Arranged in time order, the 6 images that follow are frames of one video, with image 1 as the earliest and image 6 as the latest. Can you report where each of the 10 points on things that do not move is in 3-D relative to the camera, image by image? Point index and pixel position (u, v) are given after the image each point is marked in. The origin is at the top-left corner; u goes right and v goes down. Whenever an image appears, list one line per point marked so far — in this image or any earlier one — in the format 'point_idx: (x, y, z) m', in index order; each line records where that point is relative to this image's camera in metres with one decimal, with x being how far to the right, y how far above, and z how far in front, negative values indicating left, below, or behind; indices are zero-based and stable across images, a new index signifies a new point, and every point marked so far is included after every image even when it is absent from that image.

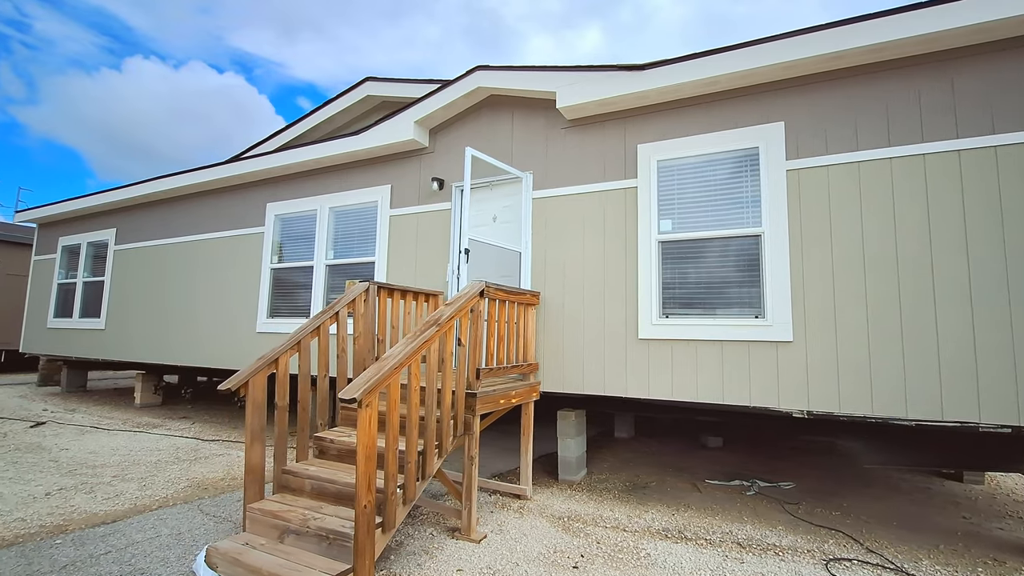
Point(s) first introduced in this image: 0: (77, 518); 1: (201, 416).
0: (-3.0, -1.6, +3.4) m
1: (-4.2, -1.7, +6.8) m
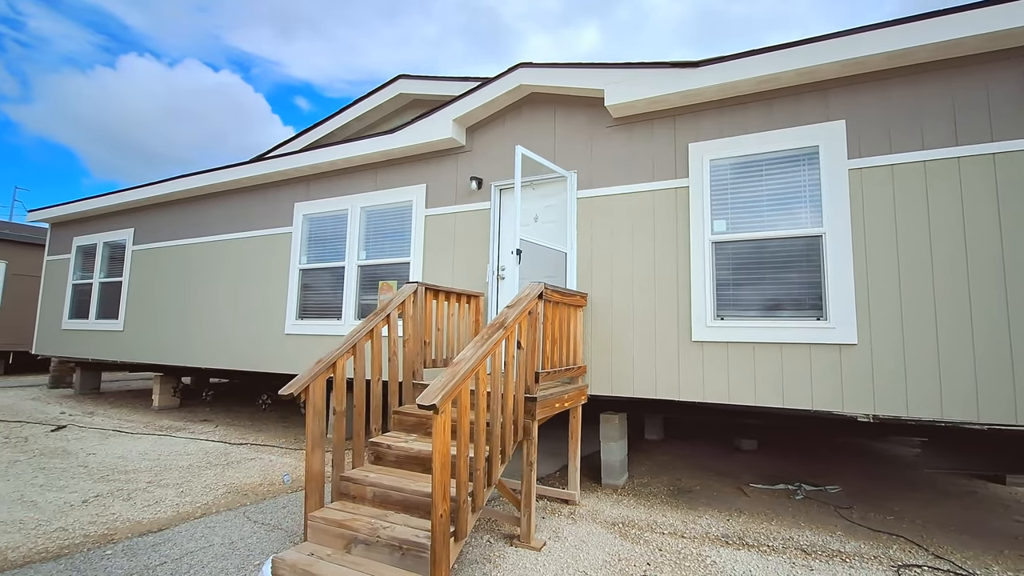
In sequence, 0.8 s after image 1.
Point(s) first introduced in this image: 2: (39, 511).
0: (-2.6, -1.6, +3.3) m
1: (-3.8, -1.7, +6.7) m
2: (-3.4, -1.6, +3.6) m
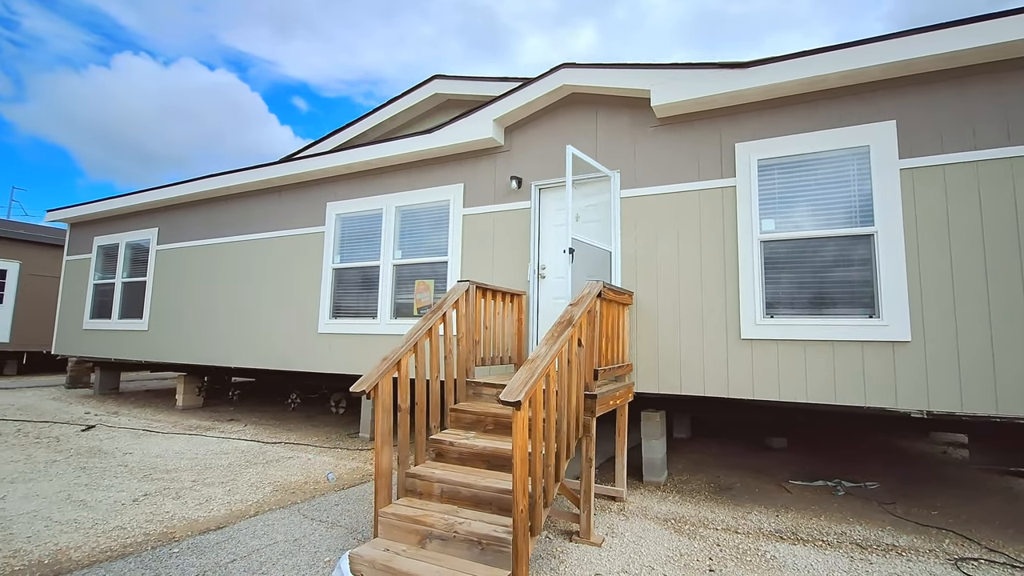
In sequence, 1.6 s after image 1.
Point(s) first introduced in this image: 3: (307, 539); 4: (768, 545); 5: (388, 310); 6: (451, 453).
0: (-2.2, -1.6, +3.3) m
1: (-3.4, -1.7, +6.7) m
2: (-3.0, -1.6, +3.6) m
3: (-1.3, -1.5, +3.1) m
4: (+1.7, -1.7, +3.2) m
5: (-1.3, -0.2, +5.2) m
6: (-0.4, -1.0, +3.1) m
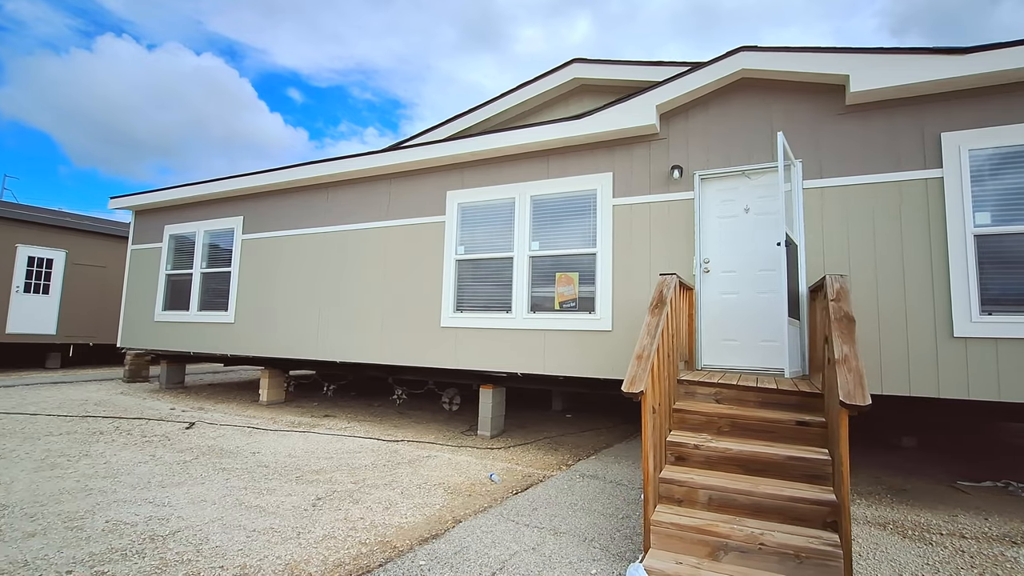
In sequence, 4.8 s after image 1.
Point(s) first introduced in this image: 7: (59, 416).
0: (-0.8, -1.5, +3.1) m
1: (-2.1, -1.6, +6.4) m
2: (-1.6, -1.5, +3.3) m
3: (+0.2, -1.5, +2.9) m
4: (+3.1, -1.6, +3.1) m
5: (+0.1, -0.2, +5.0) m
6: (+1.1, -1.0, +2.9) m
7: (-5.5, -1.6, +6.1) m
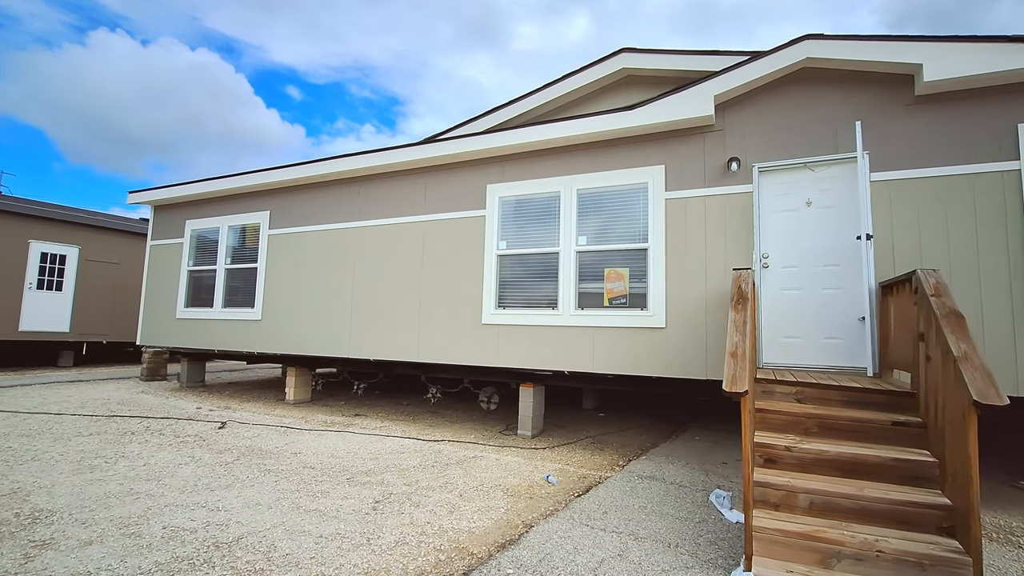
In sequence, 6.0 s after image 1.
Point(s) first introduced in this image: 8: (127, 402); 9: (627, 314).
0: (-0.3, -1.5, +3.0) m
1: (-1.6, -1.6, +6.3) m
2: (-1.1, -1.5, +3.2) m
3: (+0.7, -1.5, +2.8) m
4: (+3.6, -1.6, +3.0) m
5: (+0.6, -0.1, +4.9) m
6: (+1.5, -1.0, +2.8) m
7: (-5.1, -1.5, +5.9) m
8: (-5.2, -1.5, +6.7) m
9: (+1.1, -0.2, +4.6) m
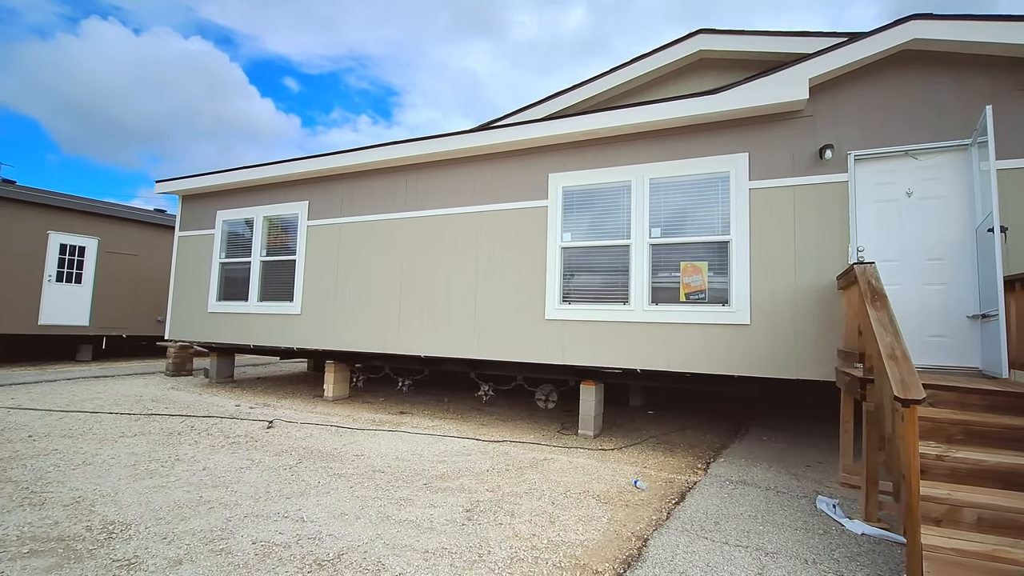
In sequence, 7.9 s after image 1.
0: (+0.4, -1.5, +2.8) m
1: (-1.0, -1.5, +6.1) m
2: (-0.4, -1.5, +3.0) m
3: (+1.3, -1.5, +2.6) m
4: (+4.2, -1.6, +2.8) m
5: (+1.2, -0.1, +4.7) m
6: (+2.2, -0.9, +2.6) m
7: (-4.4, -1.4, +5.7) m
8: (-4.6, -1.4, +6.5) m
9: (+1.7, -0.2, +4.4) m
